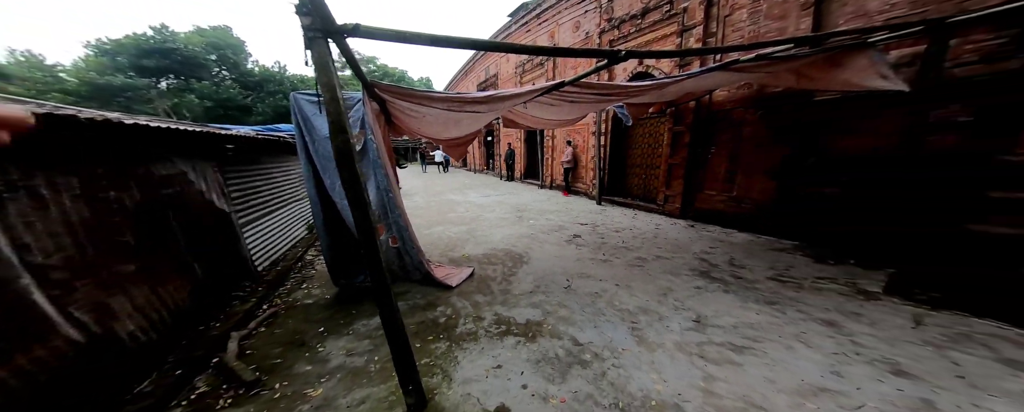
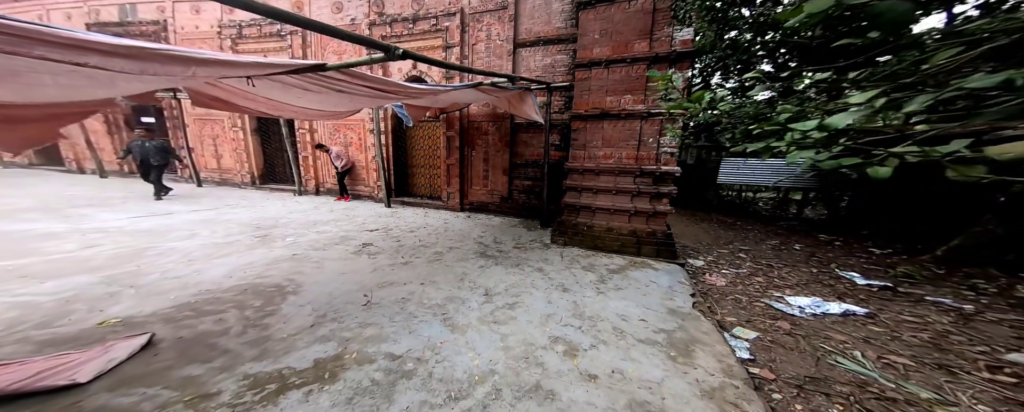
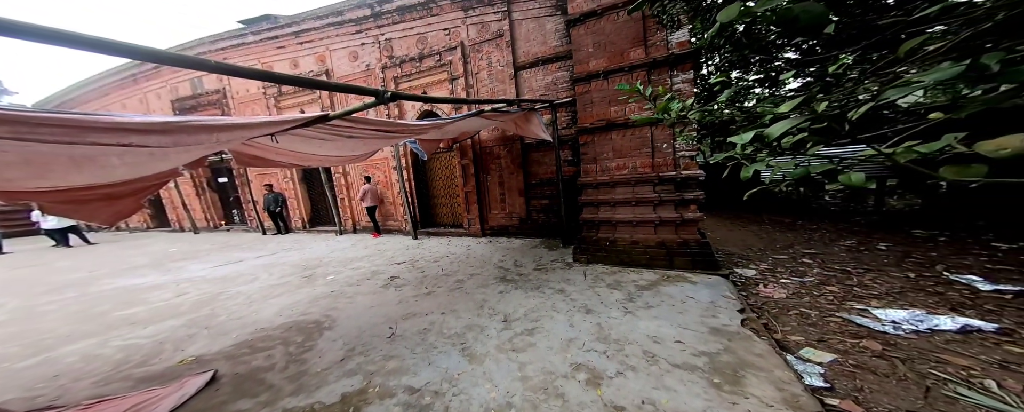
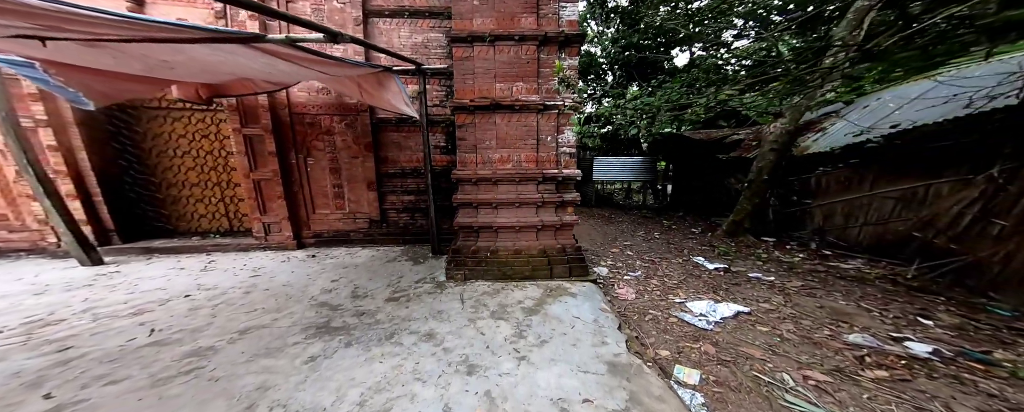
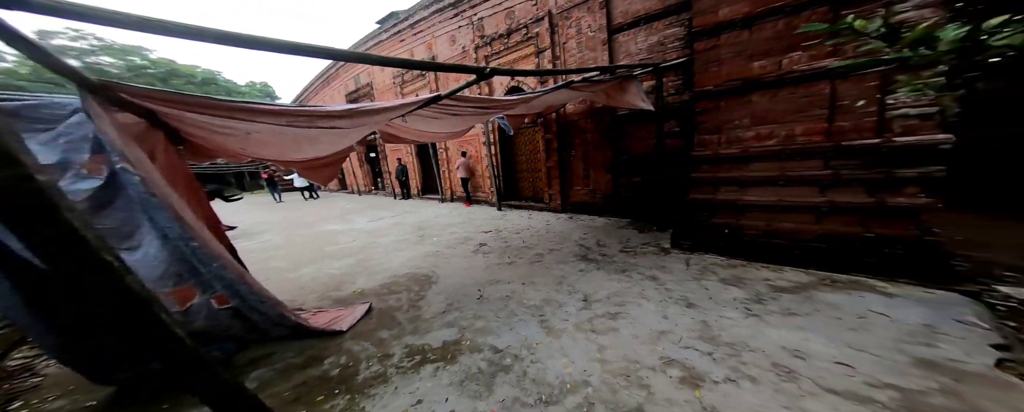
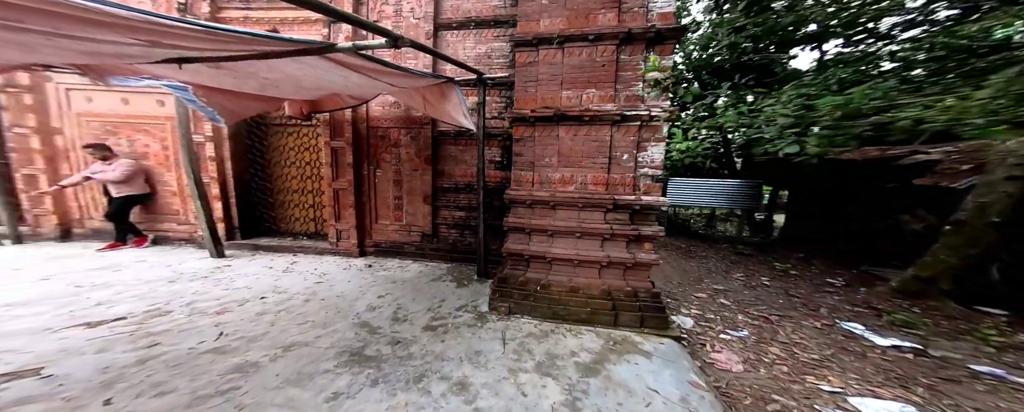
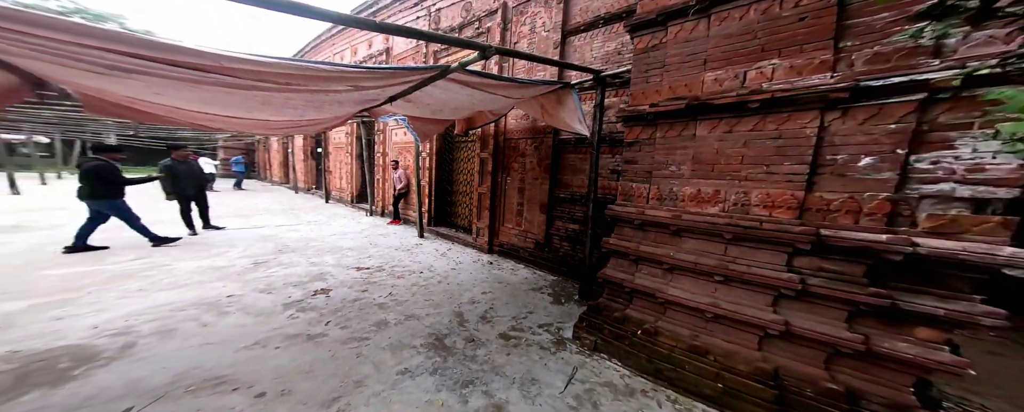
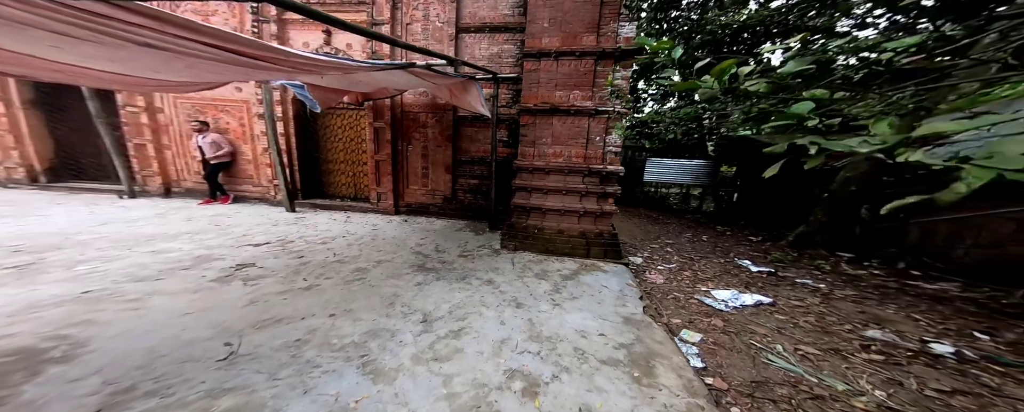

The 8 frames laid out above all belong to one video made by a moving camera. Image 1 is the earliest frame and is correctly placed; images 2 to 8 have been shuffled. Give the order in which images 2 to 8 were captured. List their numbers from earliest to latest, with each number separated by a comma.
5, 3, 2, 8, 4, 6, 7
